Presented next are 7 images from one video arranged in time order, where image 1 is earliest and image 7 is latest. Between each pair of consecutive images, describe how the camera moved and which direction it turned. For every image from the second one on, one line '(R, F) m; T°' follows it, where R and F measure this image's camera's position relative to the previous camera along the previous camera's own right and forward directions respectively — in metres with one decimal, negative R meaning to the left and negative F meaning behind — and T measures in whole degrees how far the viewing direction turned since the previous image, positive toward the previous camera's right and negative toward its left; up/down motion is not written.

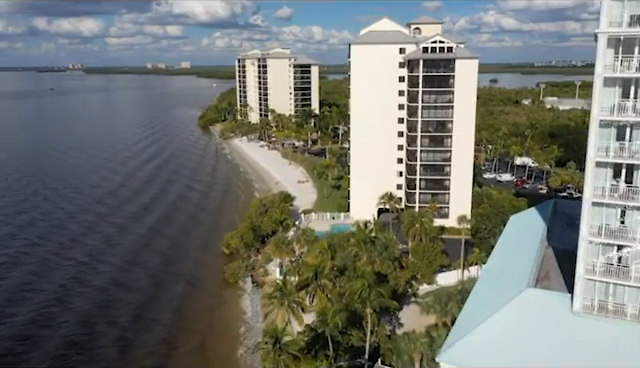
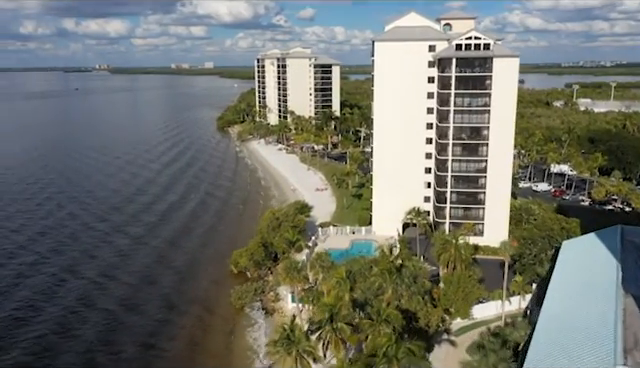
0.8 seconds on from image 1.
(+0.3, +7.0) m; -2°
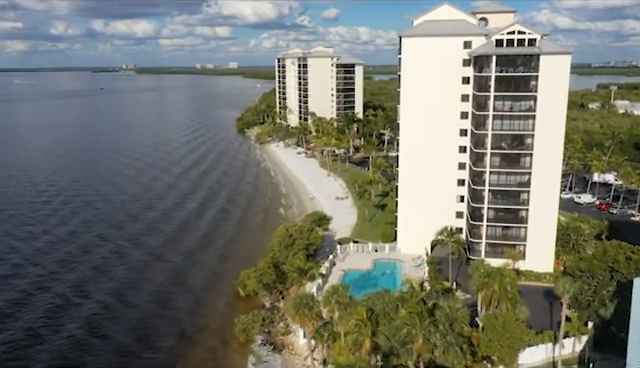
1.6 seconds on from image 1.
(+0.4, +7.2) m; -2°
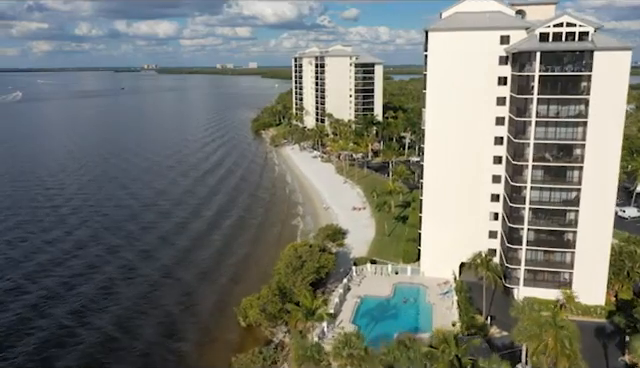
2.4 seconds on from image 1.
(+0.5, +7.2) m; -2°
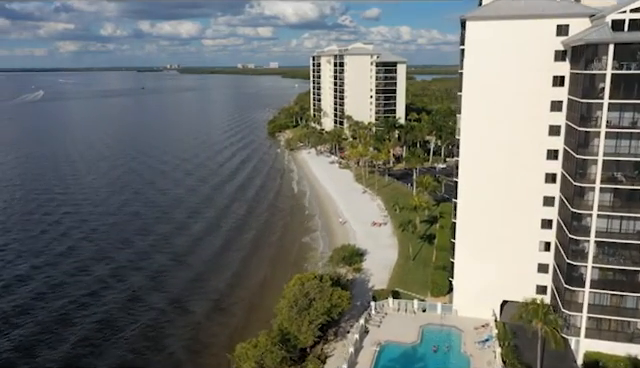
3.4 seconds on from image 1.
(+0.6, +9.1) m; -2°
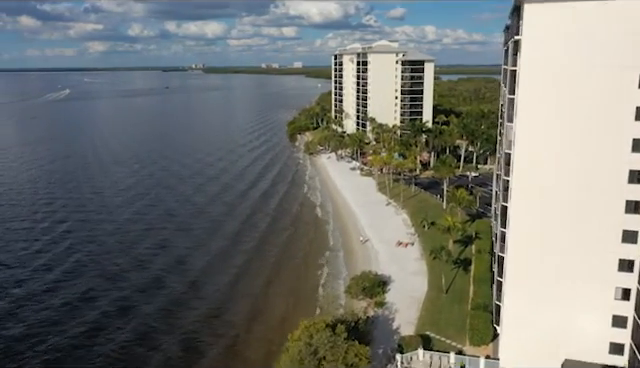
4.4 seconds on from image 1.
(+0.6, +9.1) m; -2°
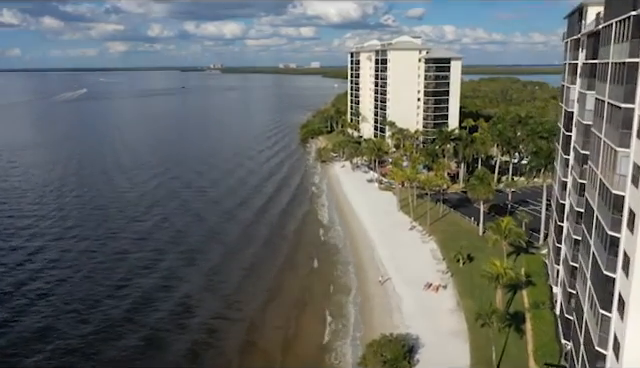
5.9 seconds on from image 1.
(+0.8, +13.7) m; -2°
